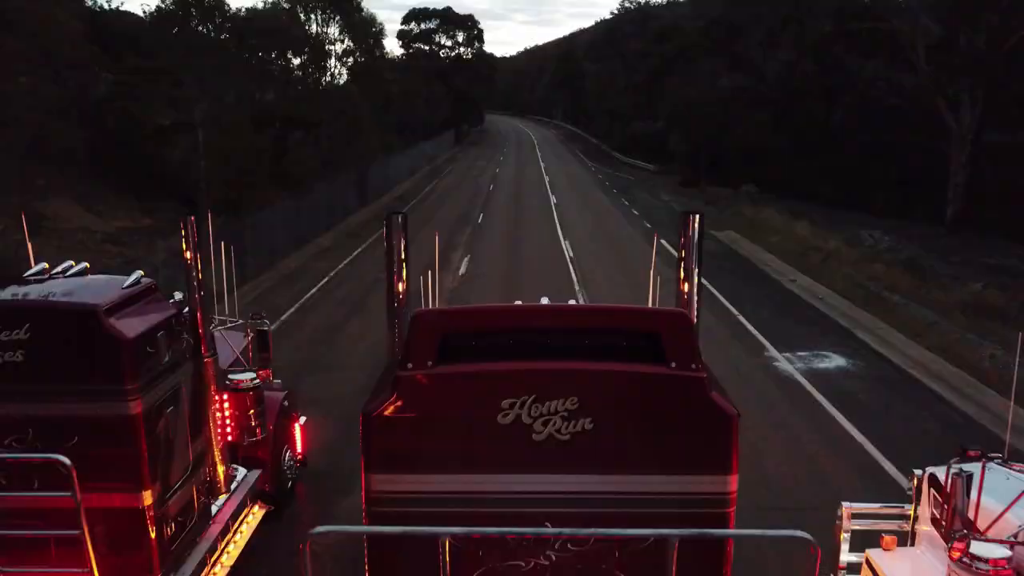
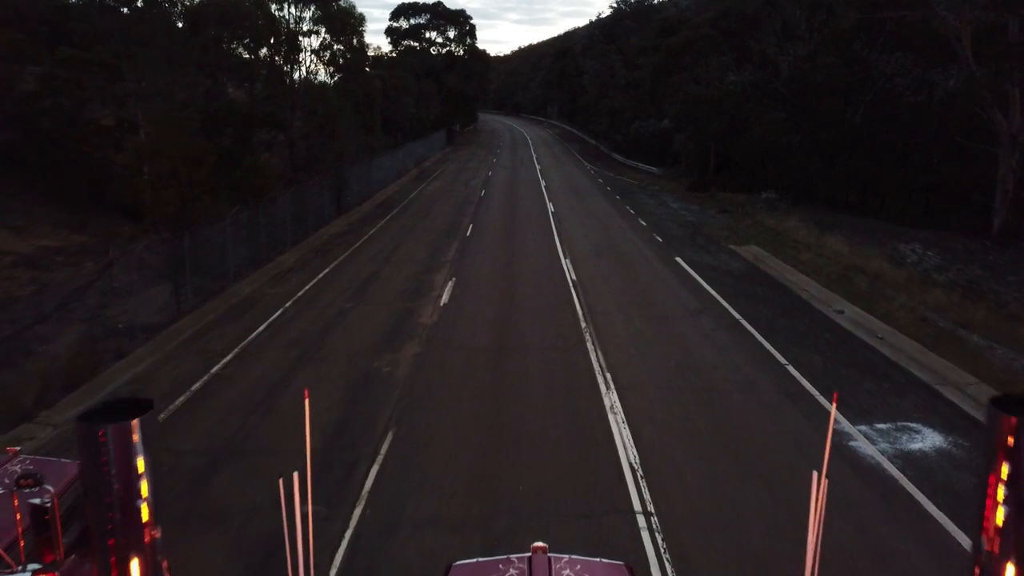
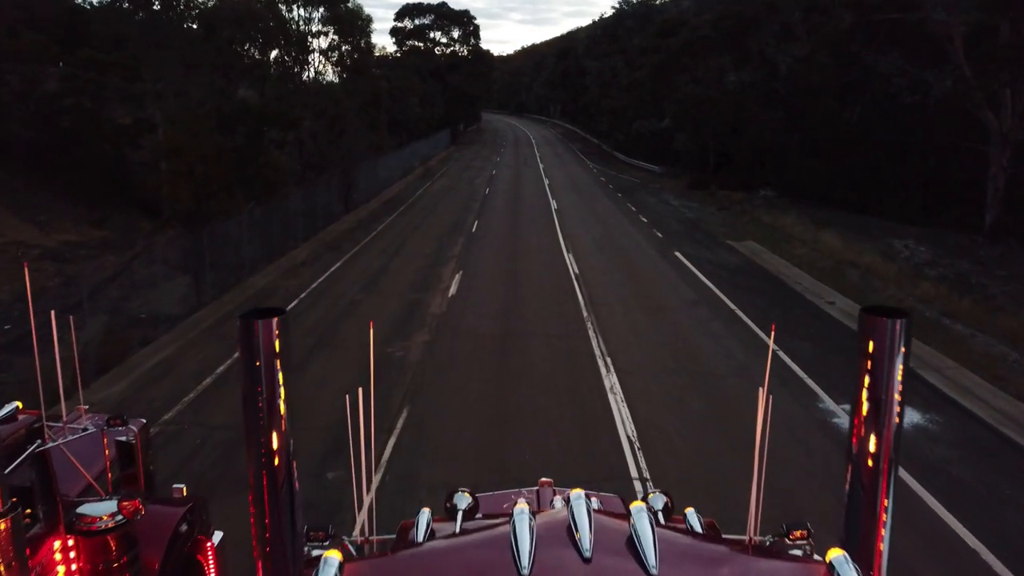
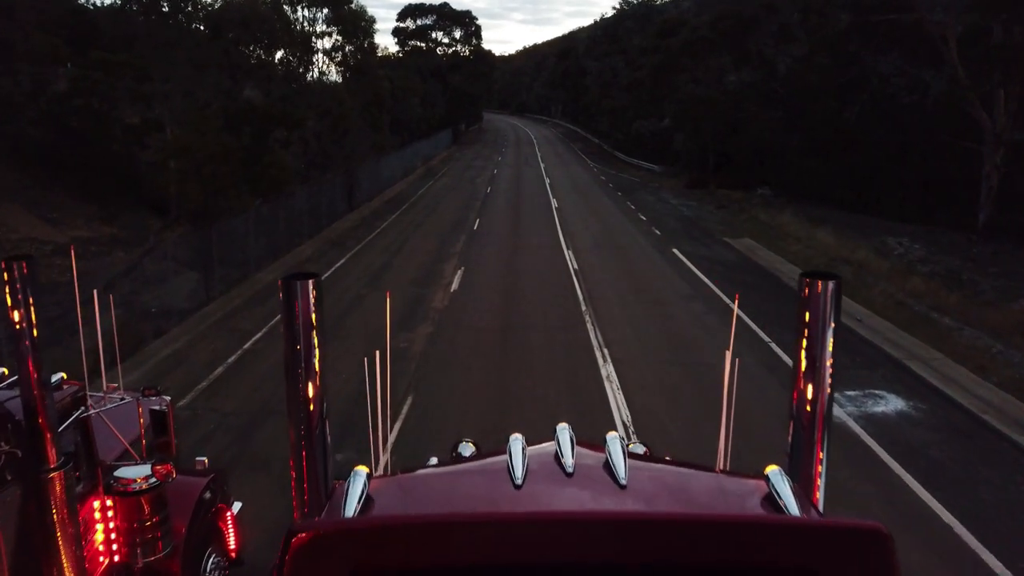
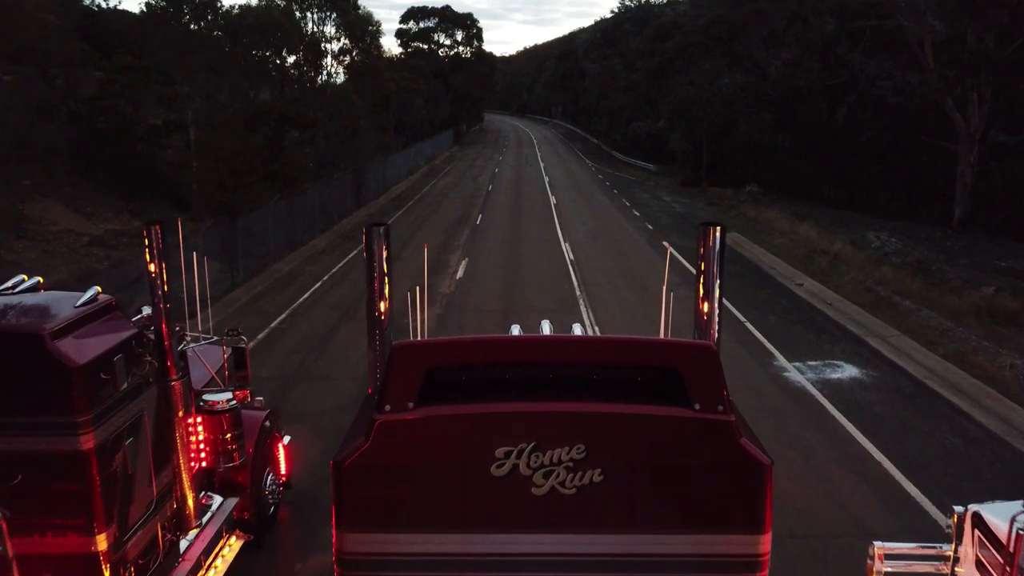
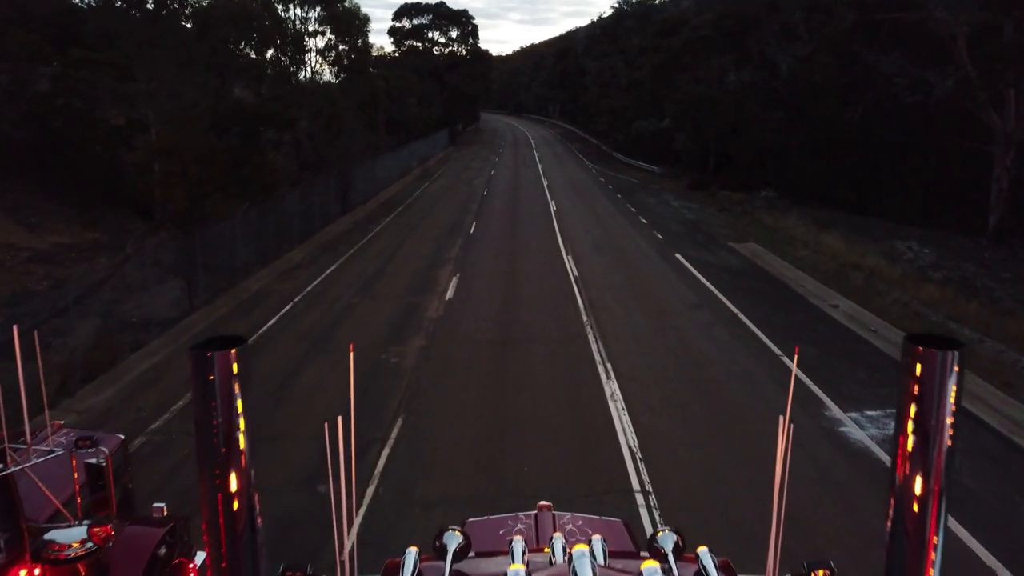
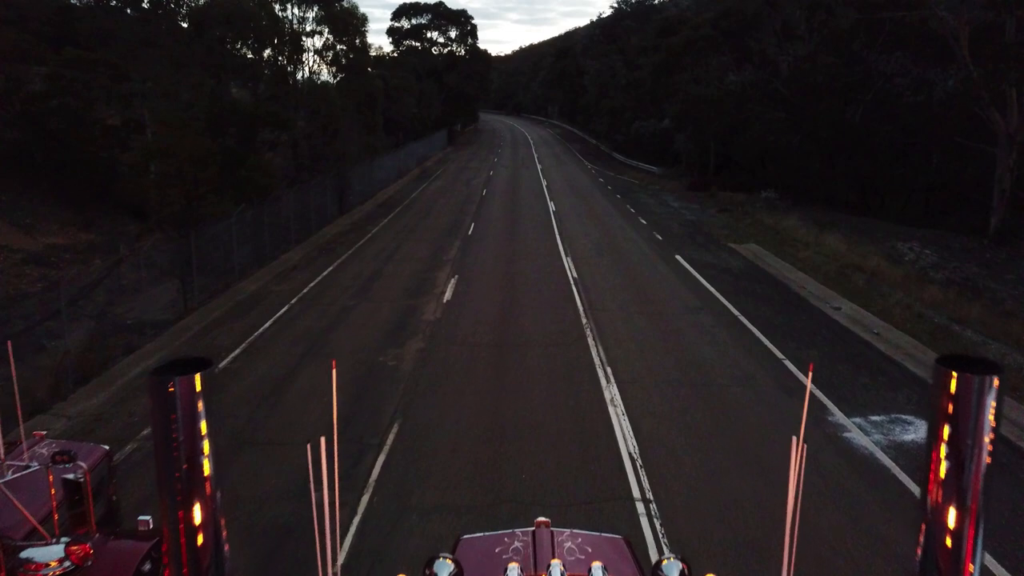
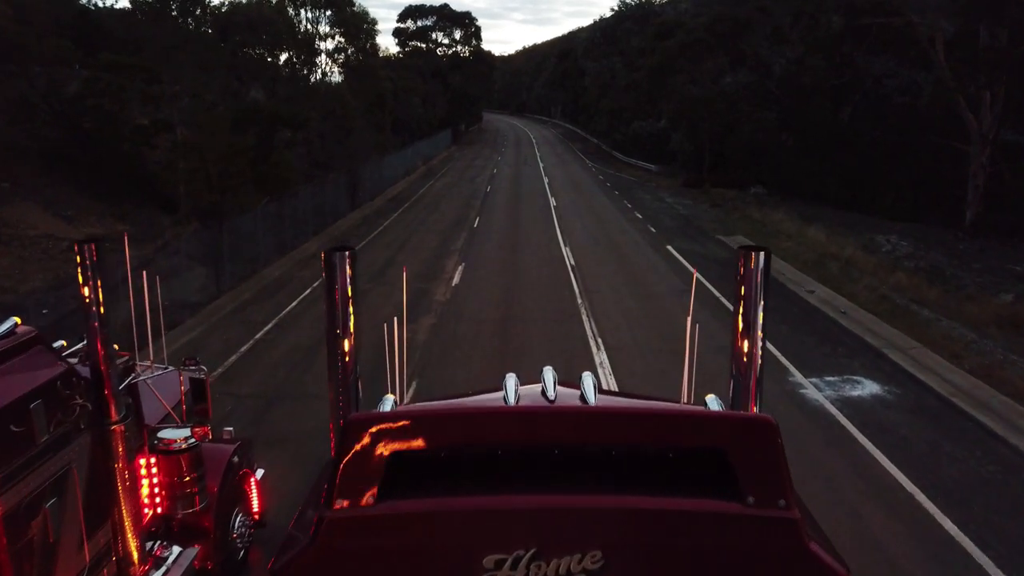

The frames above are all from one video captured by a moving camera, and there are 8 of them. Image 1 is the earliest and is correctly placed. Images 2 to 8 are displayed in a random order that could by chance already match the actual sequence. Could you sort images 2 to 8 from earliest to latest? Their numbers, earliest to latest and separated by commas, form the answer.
5, 8, 4, 3, 6, 7, 2
